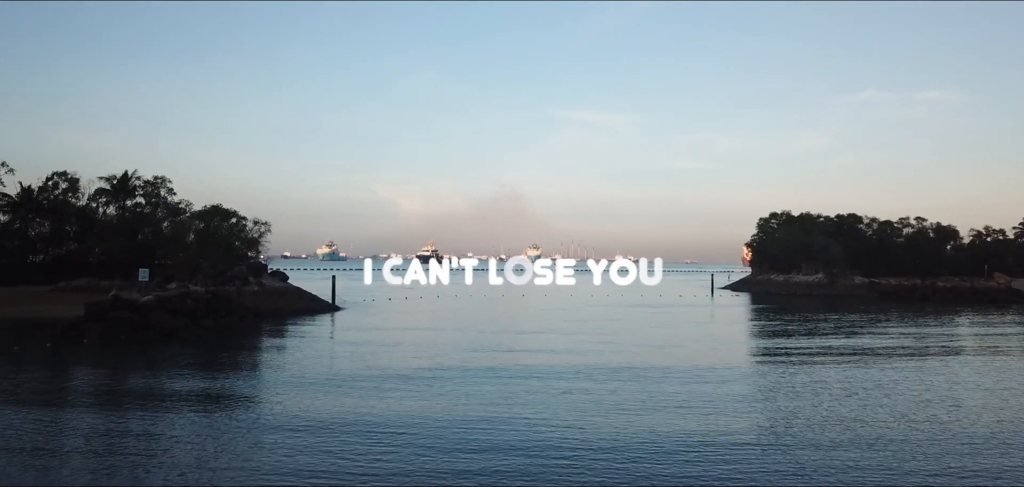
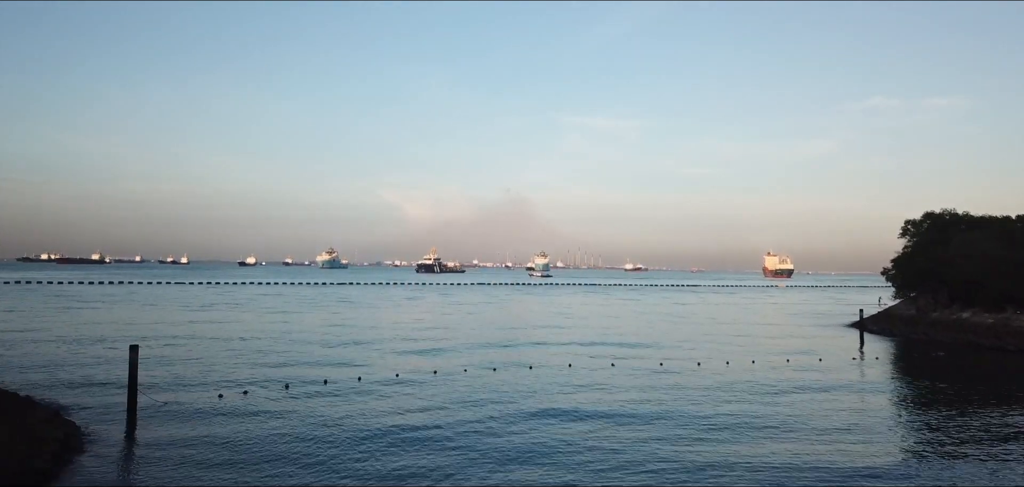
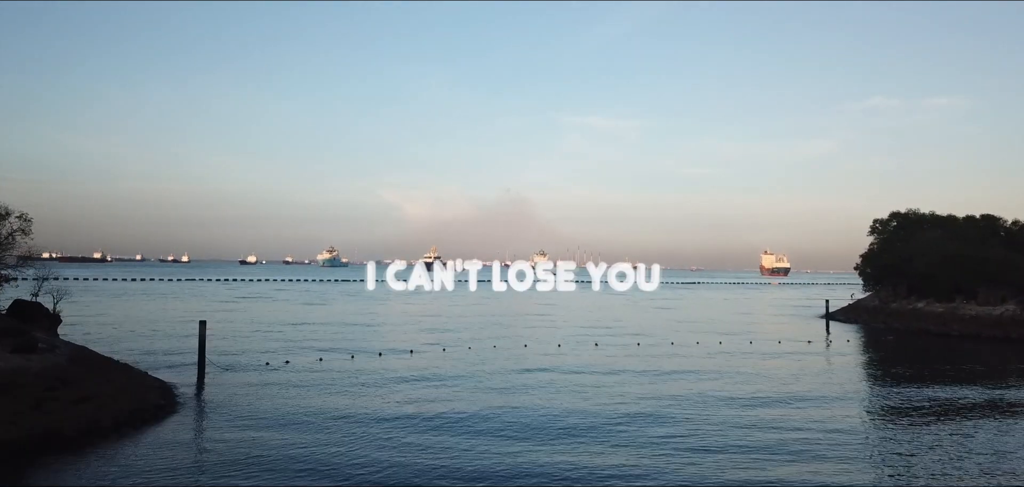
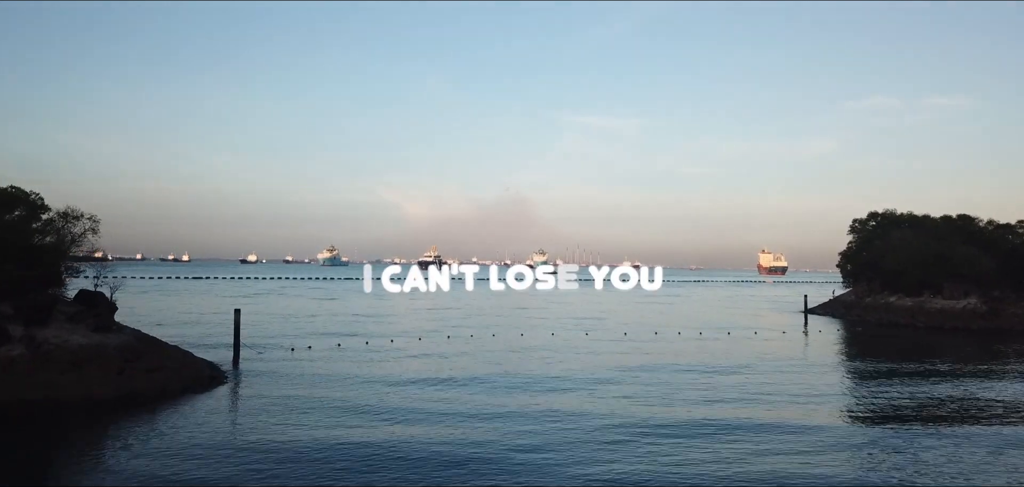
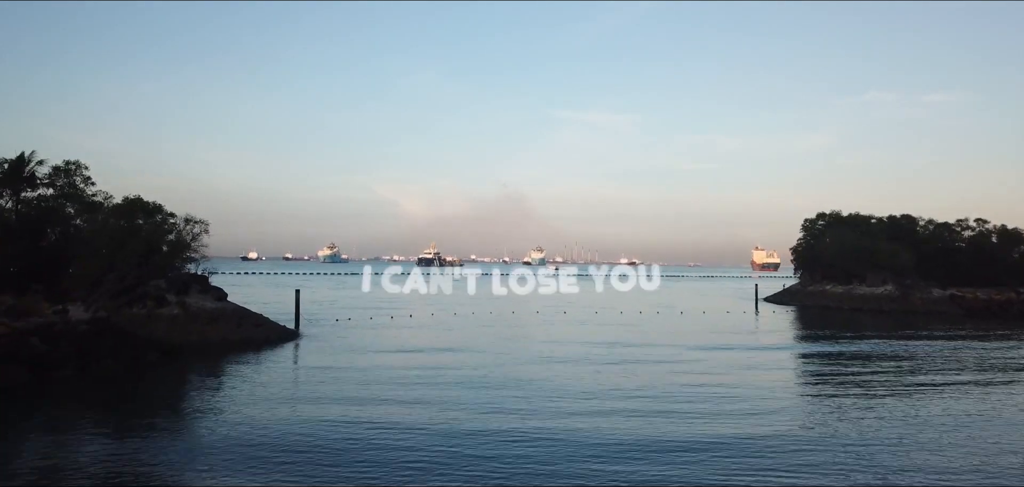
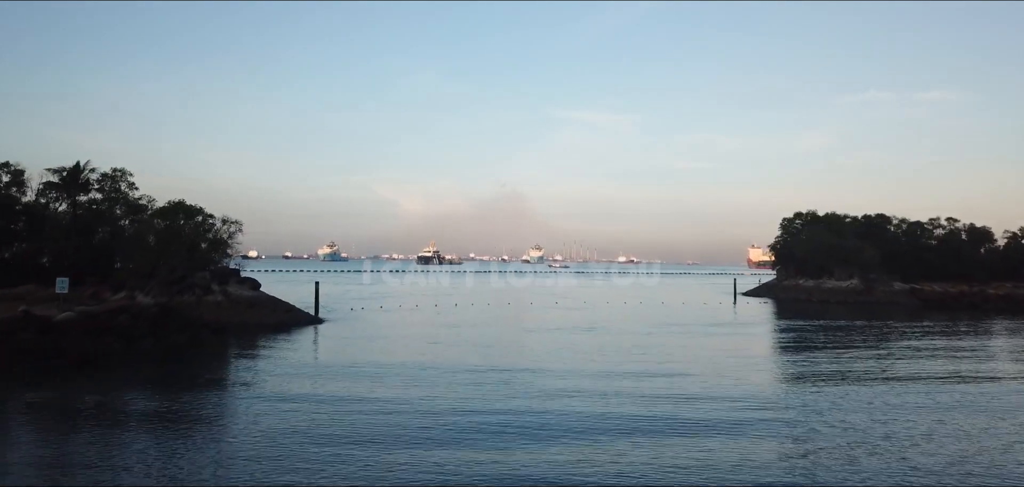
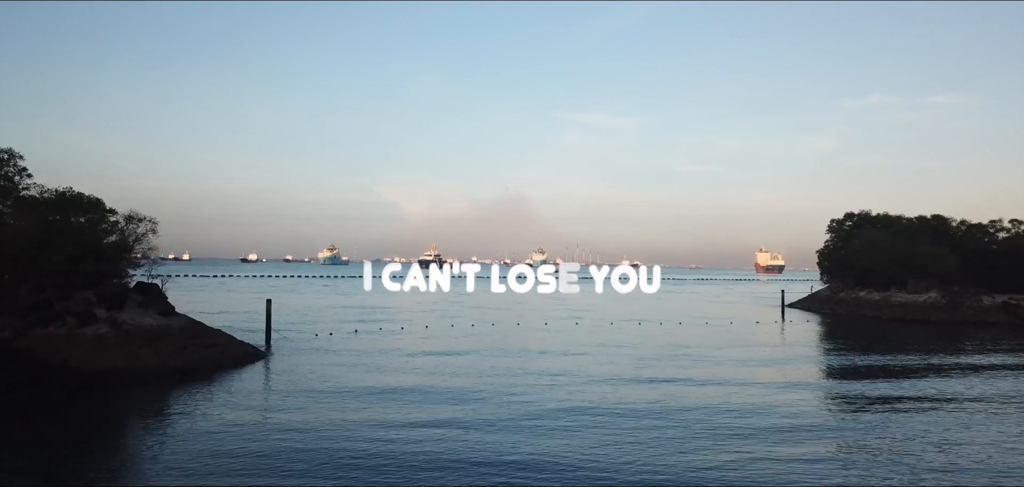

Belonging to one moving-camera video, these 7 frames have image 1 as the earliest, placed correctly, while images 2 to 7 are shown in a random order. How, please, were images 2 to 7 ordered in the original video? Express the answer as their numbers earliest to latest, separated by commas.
6, 5, 7, 4, 3, 2
